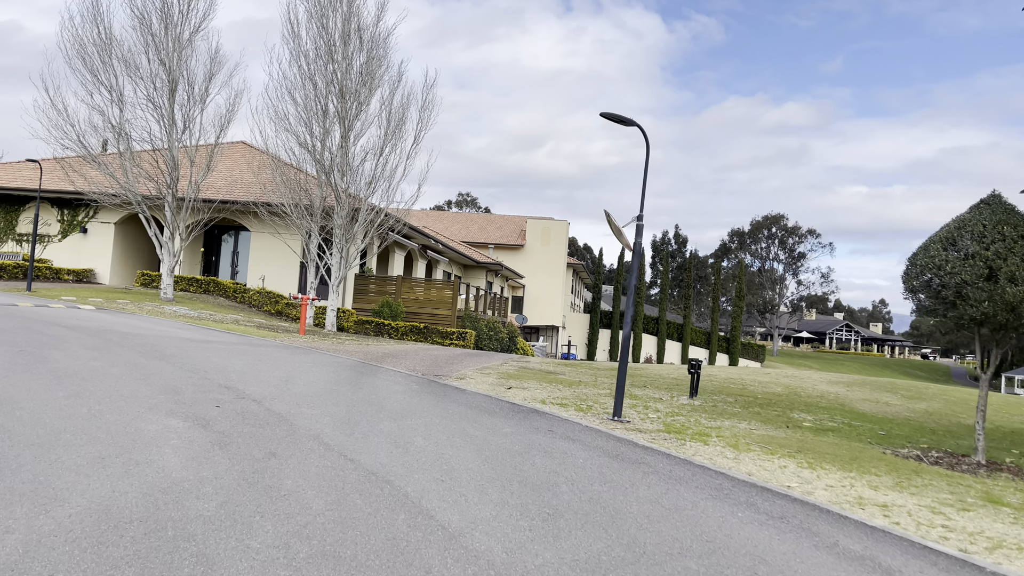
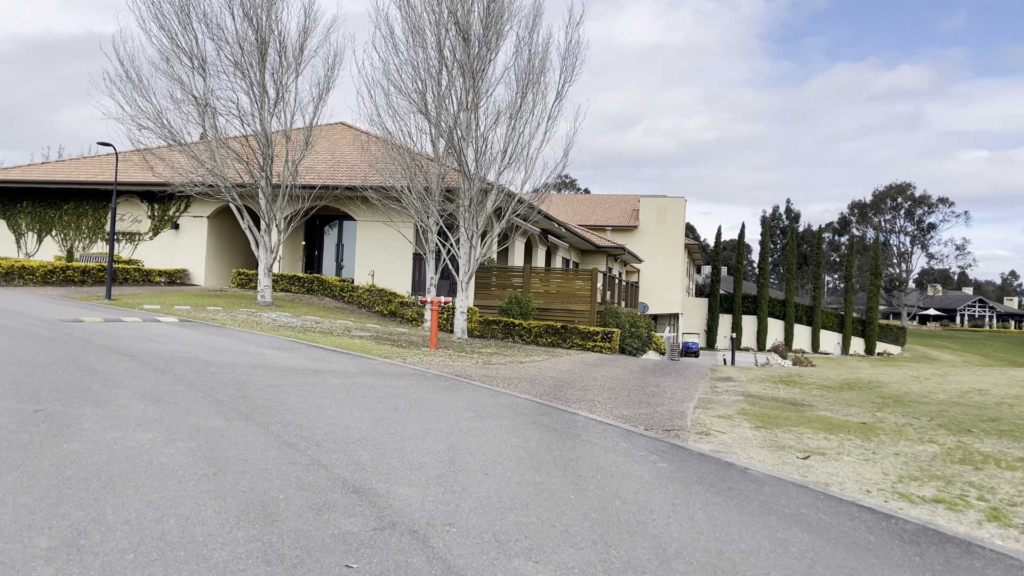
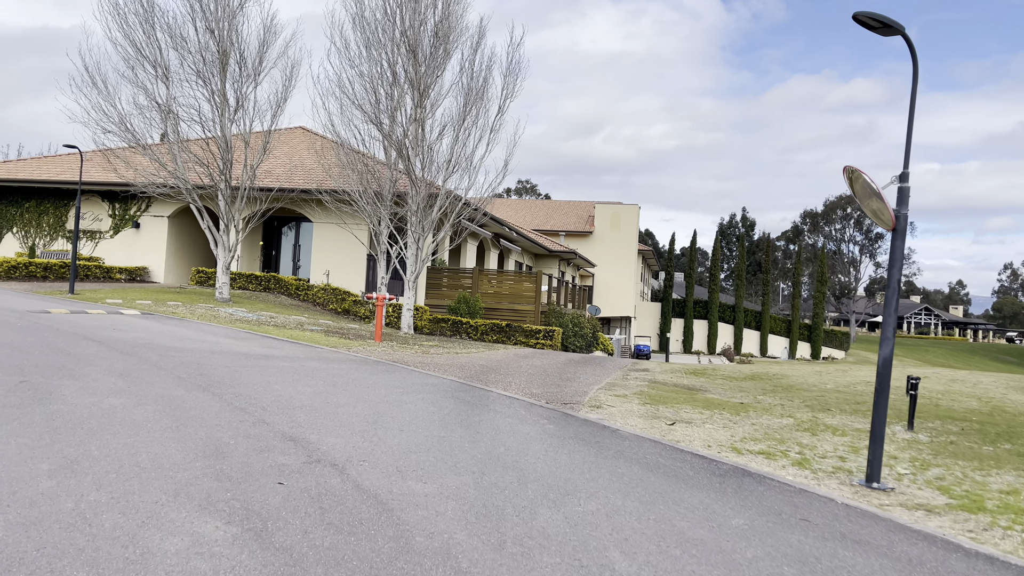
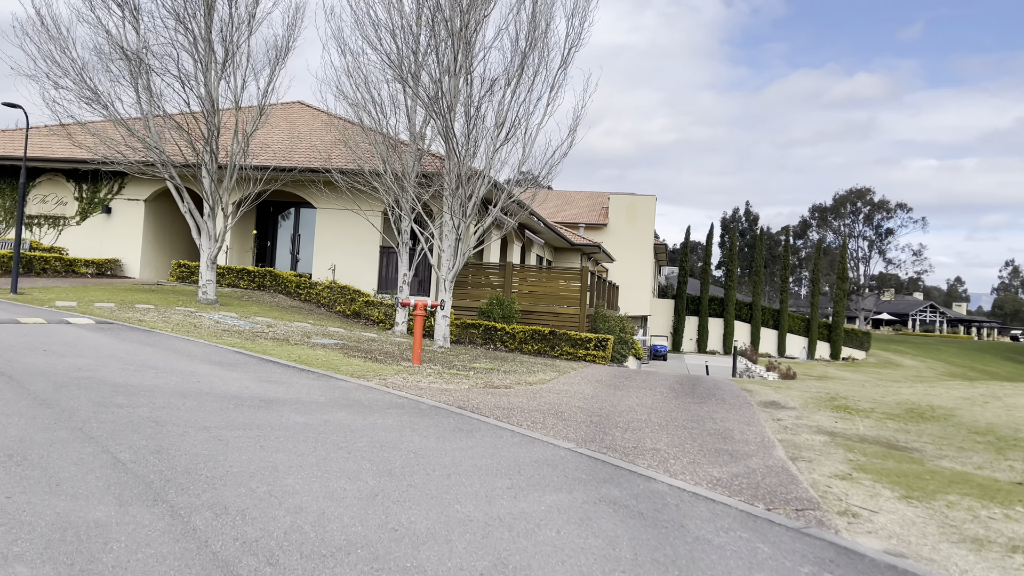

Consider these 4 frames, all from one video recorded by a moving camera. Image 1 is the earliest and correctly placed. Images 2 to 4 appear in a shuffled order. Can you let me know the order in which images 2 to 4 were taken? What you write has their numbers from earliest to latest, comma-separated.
3, 2, 4
